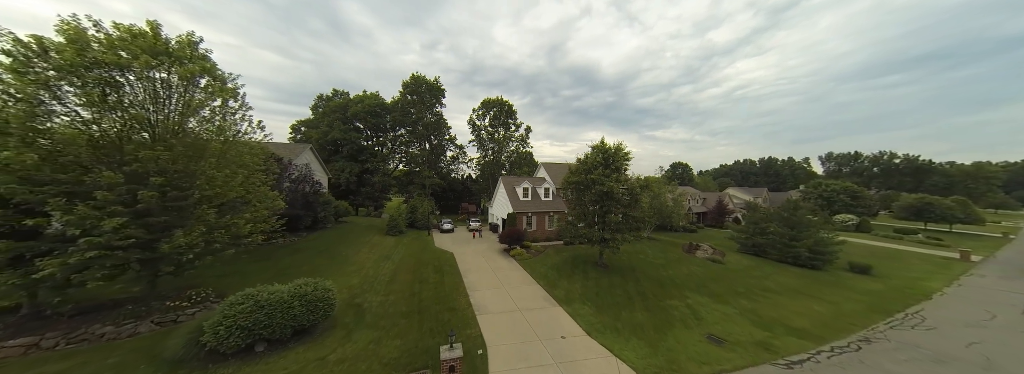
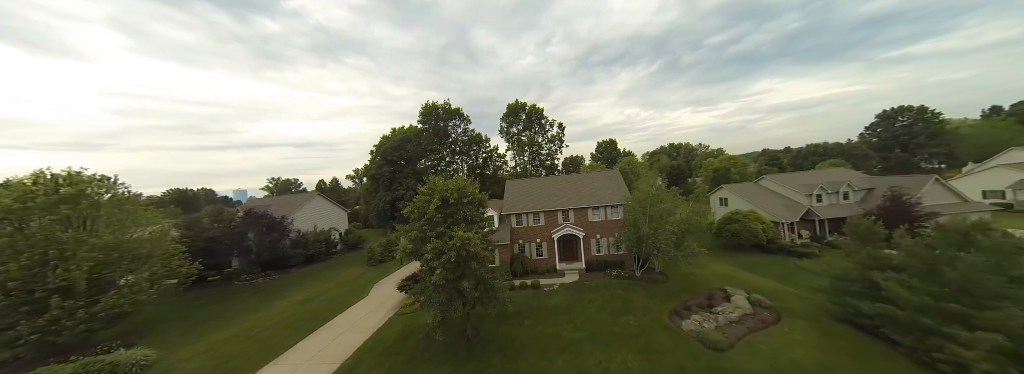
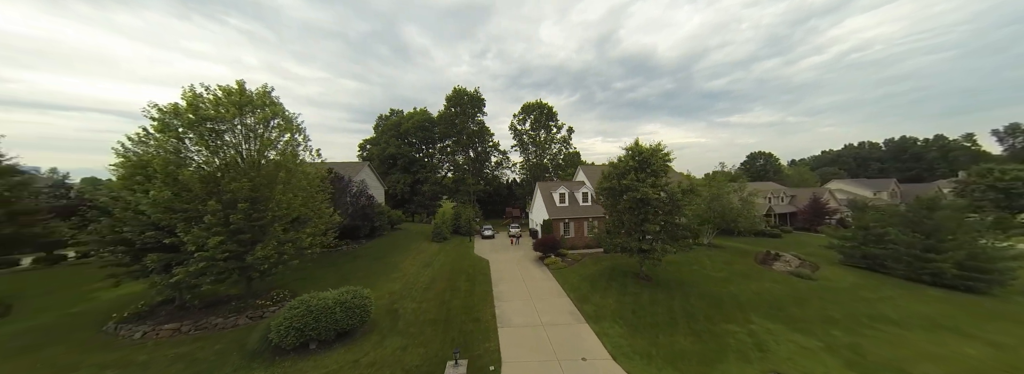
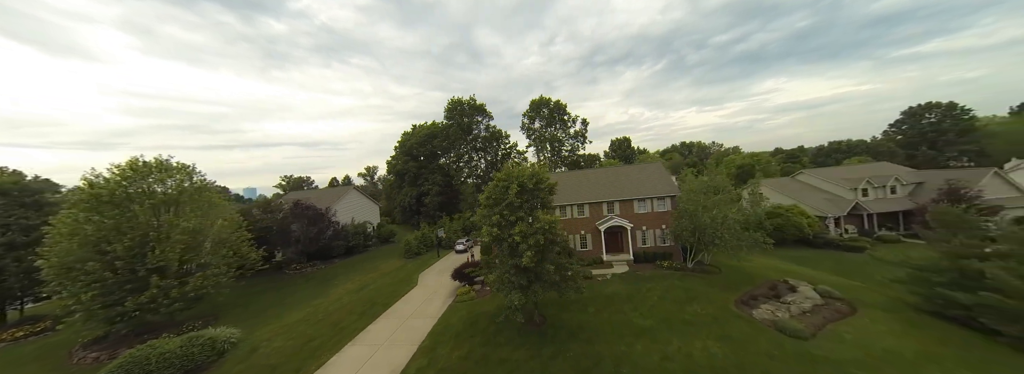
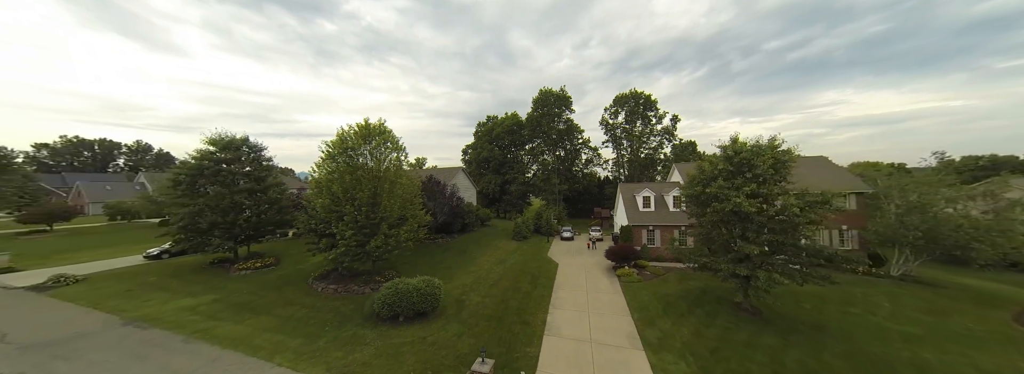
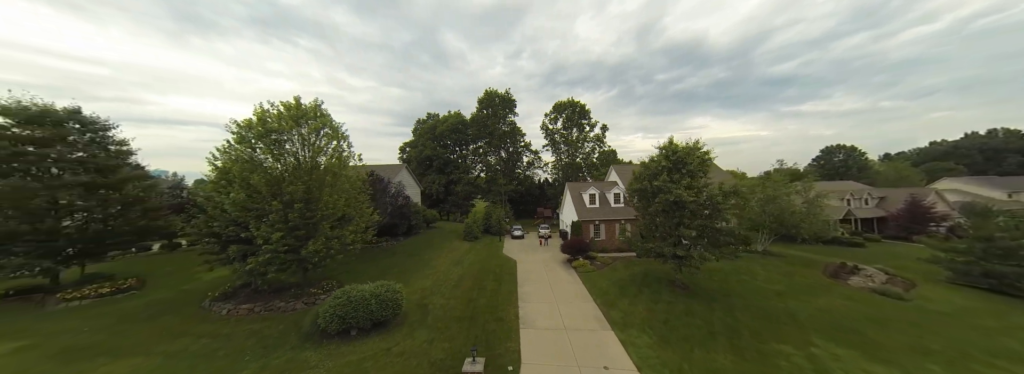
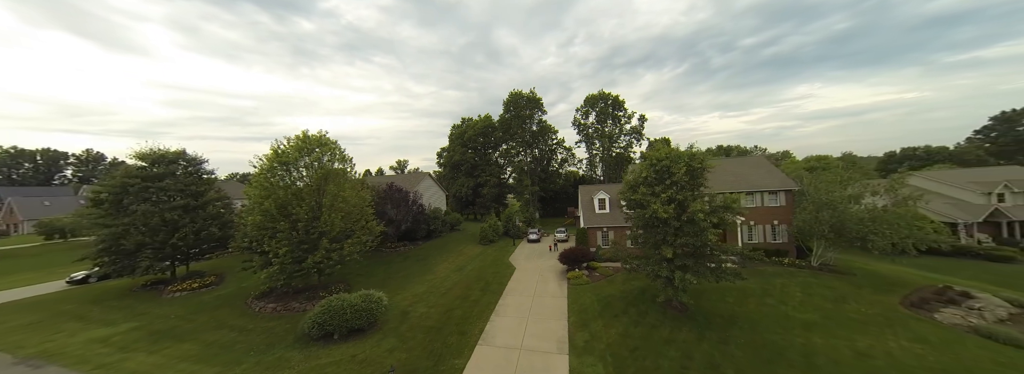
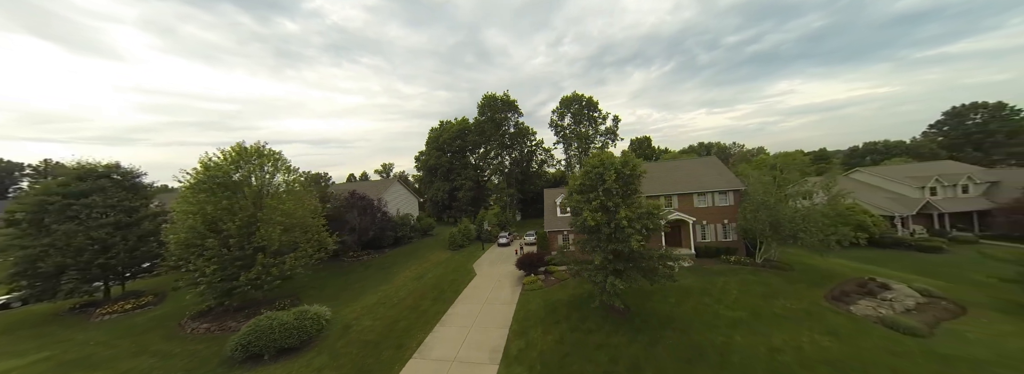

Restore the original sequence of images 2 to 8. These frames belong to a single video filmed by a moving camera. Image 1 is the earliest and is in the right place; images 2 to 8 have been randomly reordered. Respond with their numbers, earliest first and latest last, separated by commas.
3, 6, 5, 7, 8, 4, 2
